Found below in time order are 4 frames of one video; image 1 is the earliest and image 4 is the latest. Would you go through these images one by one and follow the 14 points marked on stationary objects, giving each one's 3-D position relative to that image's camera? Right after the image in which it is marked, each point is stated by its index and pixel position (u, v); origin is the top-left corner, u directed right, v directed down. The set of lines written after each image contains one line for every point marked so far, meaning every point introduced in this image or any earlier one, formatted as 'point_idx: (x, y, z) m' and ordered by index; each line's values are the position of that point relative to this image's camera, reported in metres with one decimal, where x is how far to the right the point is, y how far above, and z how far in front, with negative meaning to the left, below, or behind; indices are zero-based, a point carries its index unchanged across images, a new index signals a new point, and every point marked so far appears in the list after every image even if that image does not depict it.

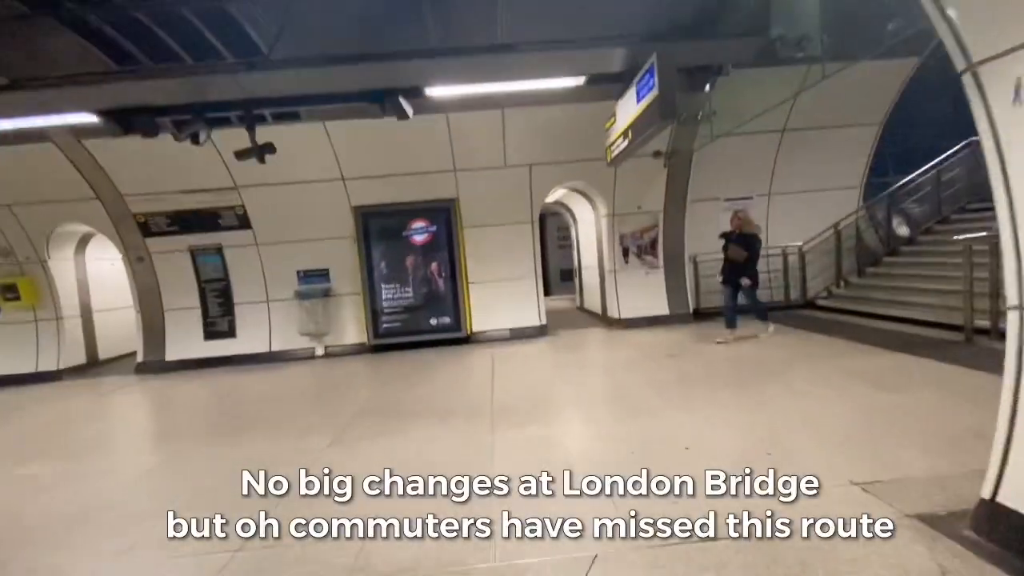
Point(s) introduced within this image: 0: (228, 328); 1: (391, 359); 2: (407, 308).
0: (-6.0, -0.8, +14.1) m
1: (-2.2, -1.3, +12.0) m
2: (-2.1, -0.4, +13.0) m
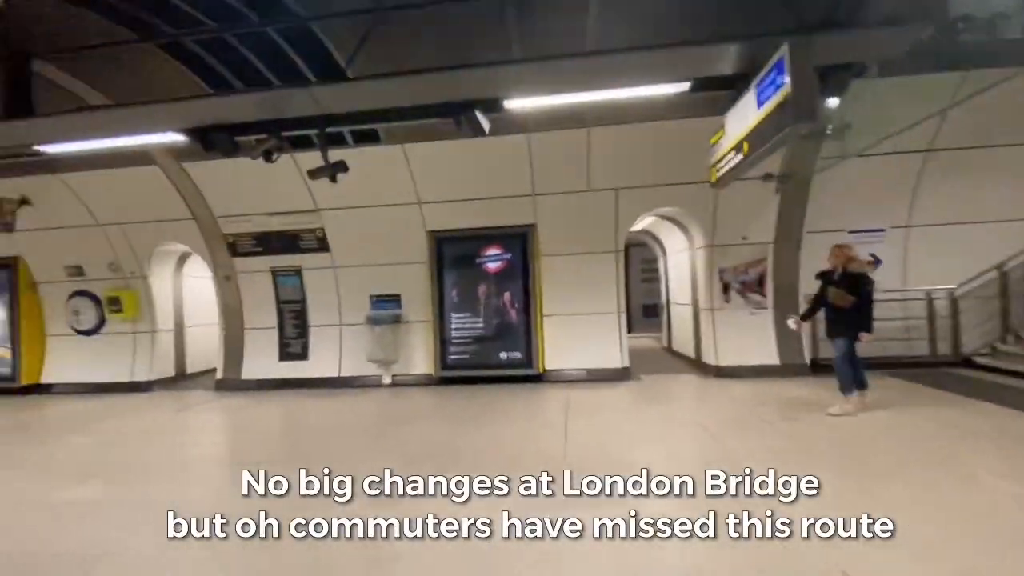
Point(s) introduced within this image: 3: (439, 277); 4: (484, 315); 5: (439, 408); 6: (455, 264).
0: (-4.5, -1.3, +14.0) m
1: (-0.9, -1.9, +11.5) m
2: (-0.7, -1.0, +12.4) m
3: (-1.4, +0.2, +12.6) m
4: (-0.5, -0.5, +12.4) m
5: (-1.2, -1.9, +10.2) m
6: (-1.1, +0.4, +12.5) m
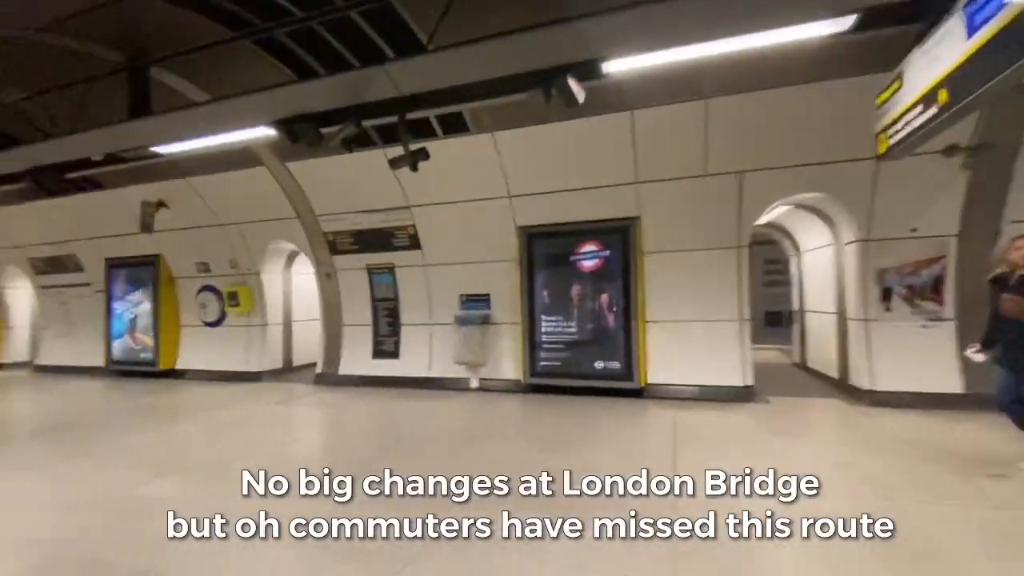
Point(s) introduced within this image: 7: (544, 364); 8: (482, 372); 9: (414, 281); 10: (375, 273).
0: (-2.5, -1.3, +13.6) m
1: (+0.6, -1.9, +10.7) m
2: (+1.0, -1.0, +11.6) m
3: (+0.3, +0.2, +11.8) m
4: (+1.2, -0.5, +11.5) m
5: (+0.2, -1.9, +9.5) m
6: (+0.6, +0.4, +11.7) m
7: (+0.6, -1.4, +11.7) m
8: (-0.6, -1.6, +12.5) m
9: (-2.0, +0.1, +13.3) m
10: (-2.9, +0.3, +13.7) m
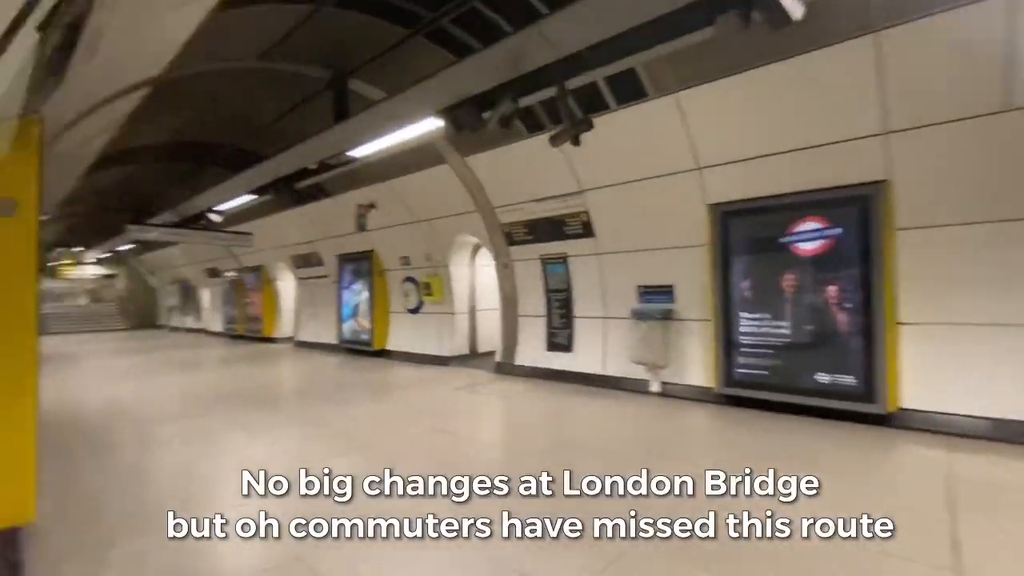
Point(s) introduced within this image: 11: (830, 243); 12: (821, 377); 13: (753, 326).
0: (+1.0, -1.1, +12.6) m
1: (+3.2, -1.7, +9.0) m
2: (+3.8, -0.8, +9.7) m
3: (+3.2, +0.4, +10.1) m
4: (+3.9, -0.4, +9.6) m
5: (+2.5, -1.8, +7.9) m
6: (+3.5, +0.6, +9.9) m
7: (+3.5, -1.2, +10.0) m
8: (+2.5, -1.4, +11.0) m
9: (+1.3, +0.3, +12.2) m
10: (+0.6, +0.5, +12.7) m
11: (+4.3, +0.6, +9.4) m
12: (+4.2, -1.1, +9.4) m
13: (+3.5, -0.5, +9.9) m
